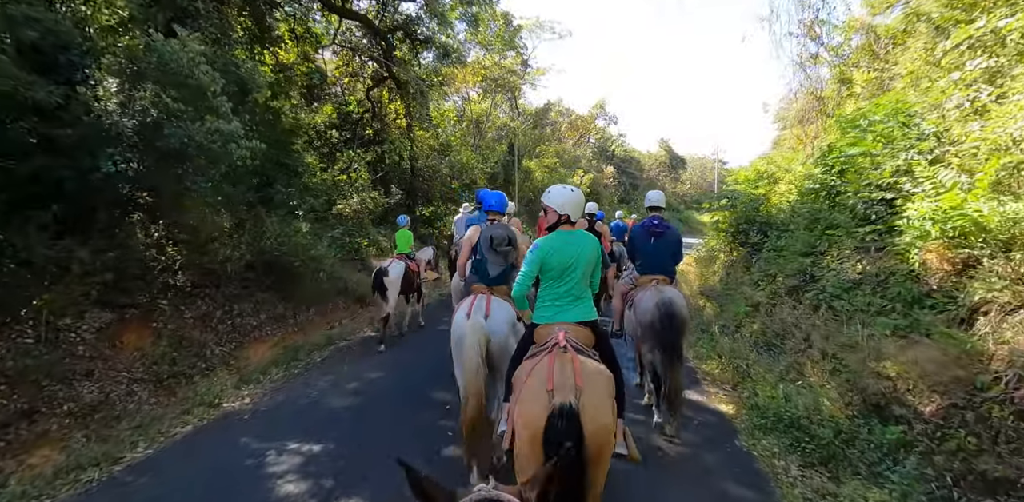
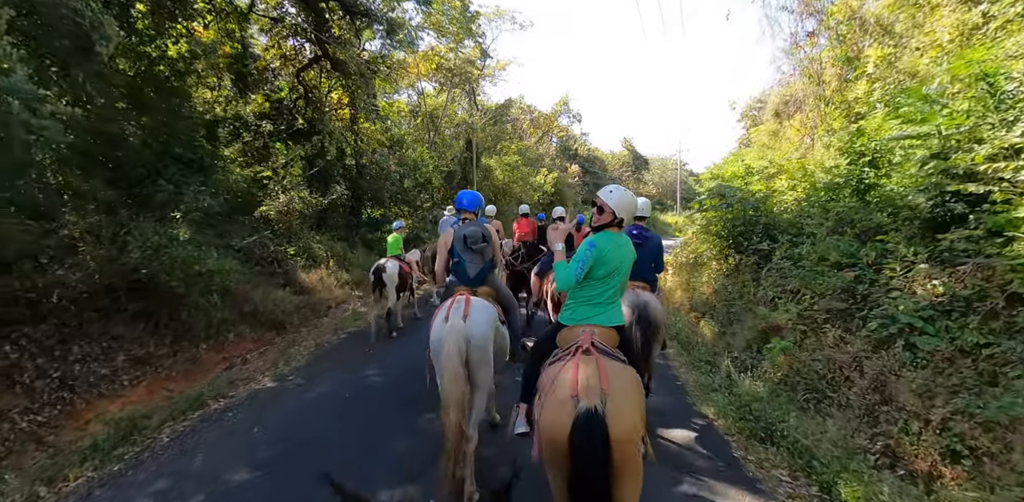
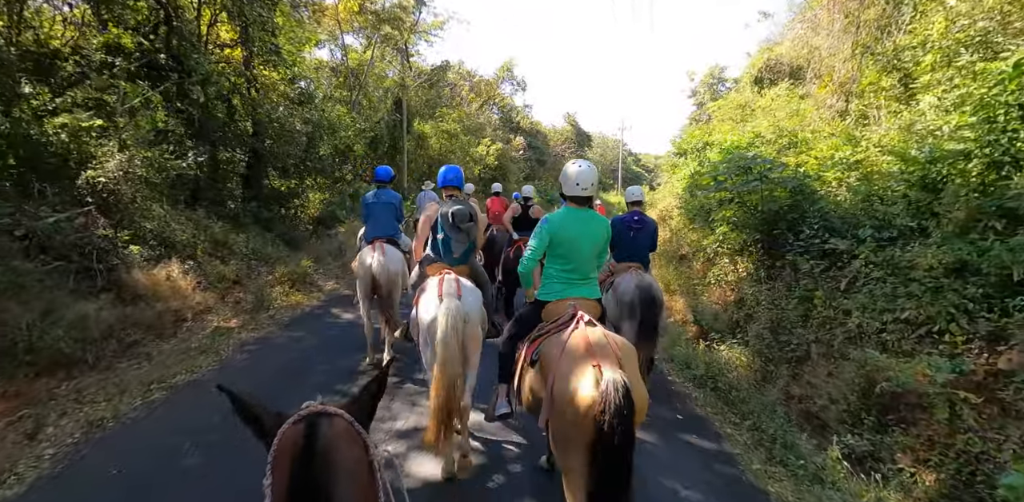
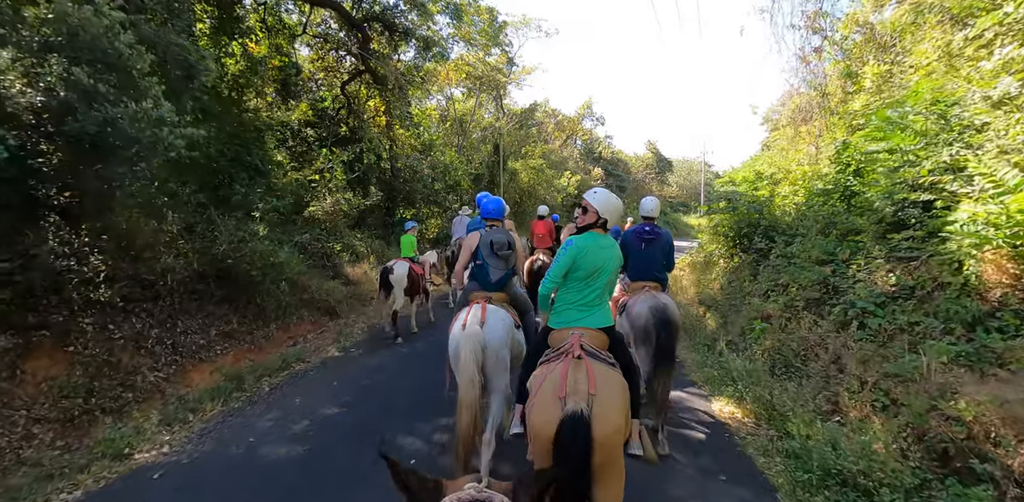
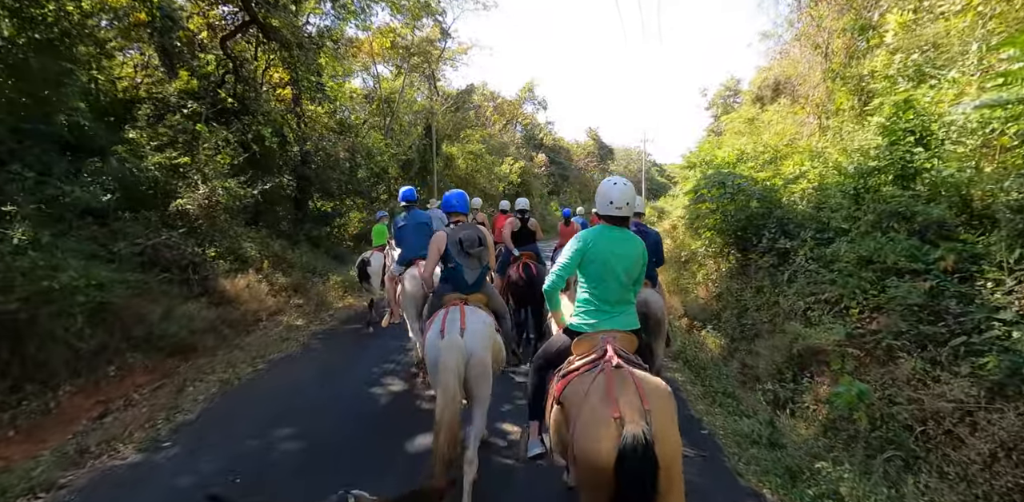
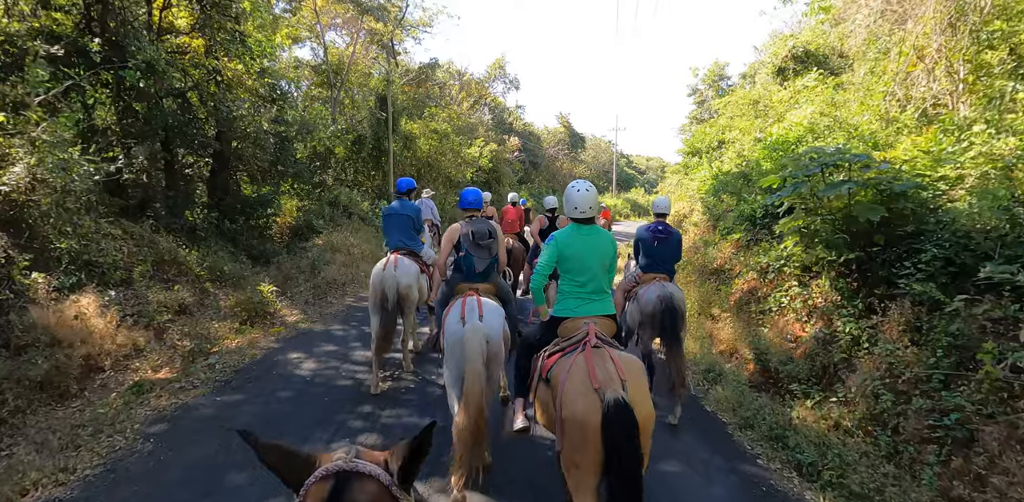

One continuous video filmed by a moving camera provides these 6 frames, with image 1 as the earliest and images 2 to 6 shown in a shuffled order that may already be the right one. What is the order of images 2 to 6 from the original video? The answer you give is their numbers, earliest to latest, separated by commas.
4, 2, 5, 3, 6
